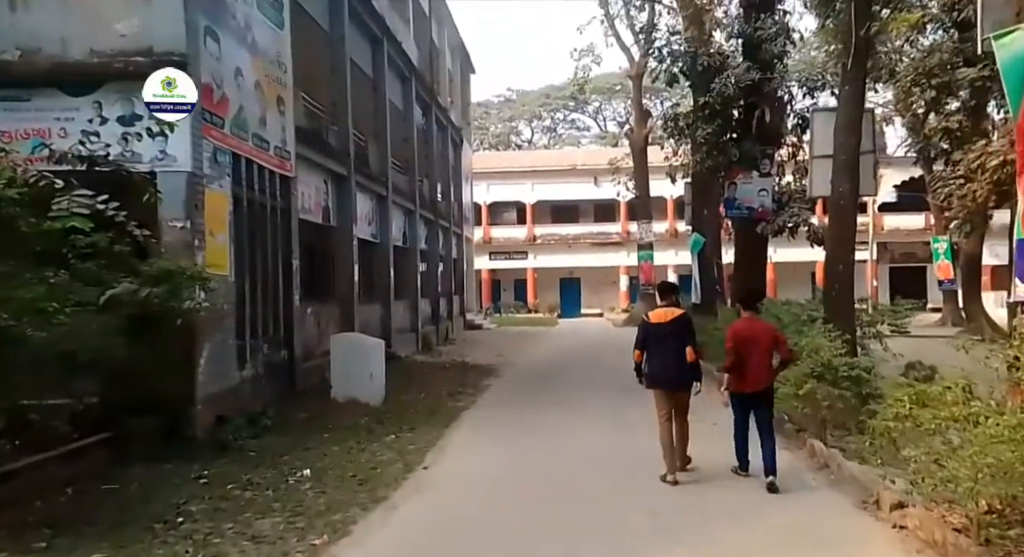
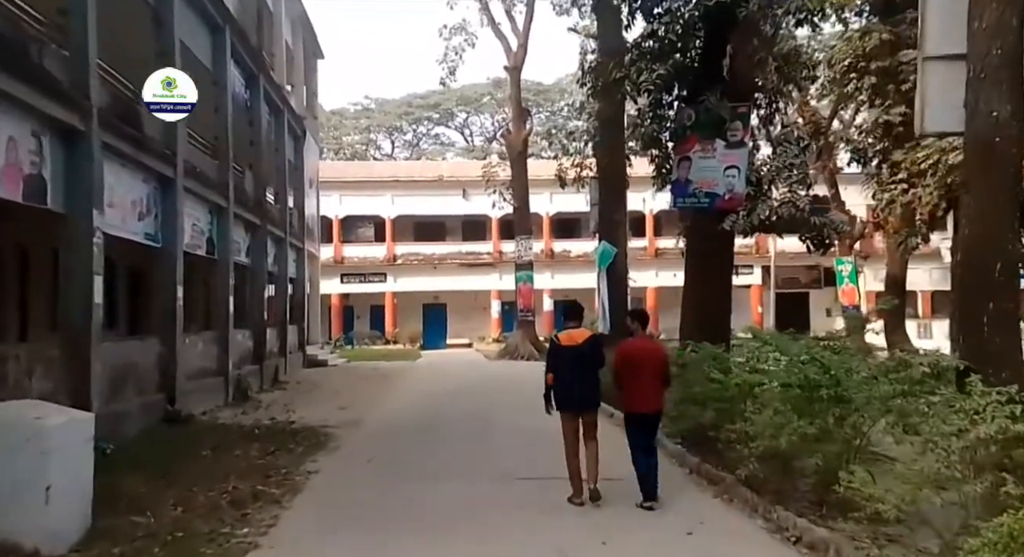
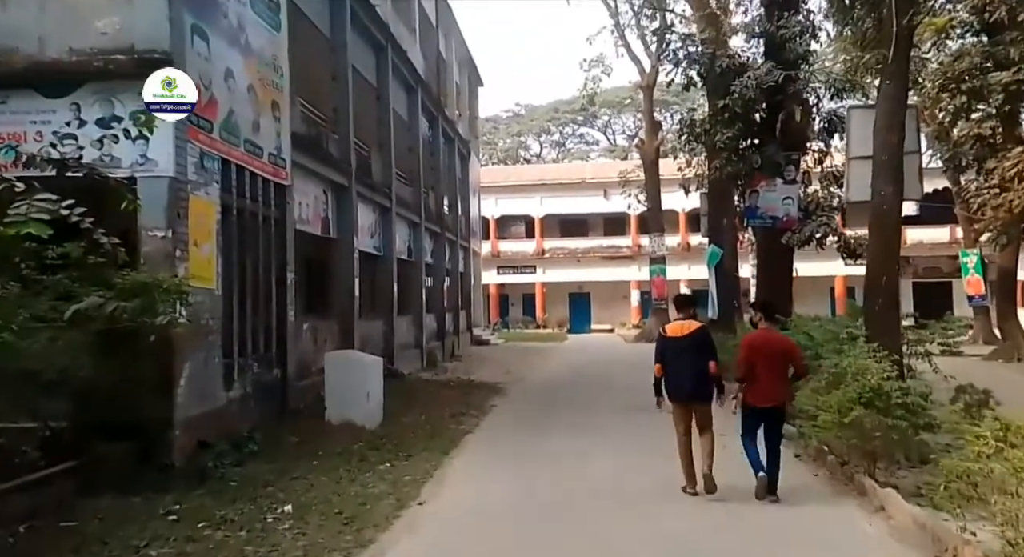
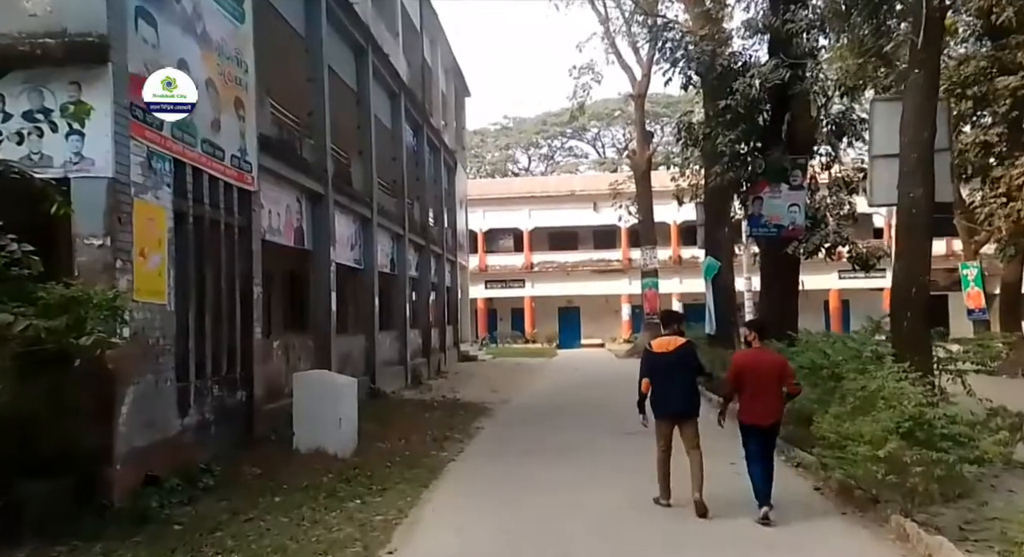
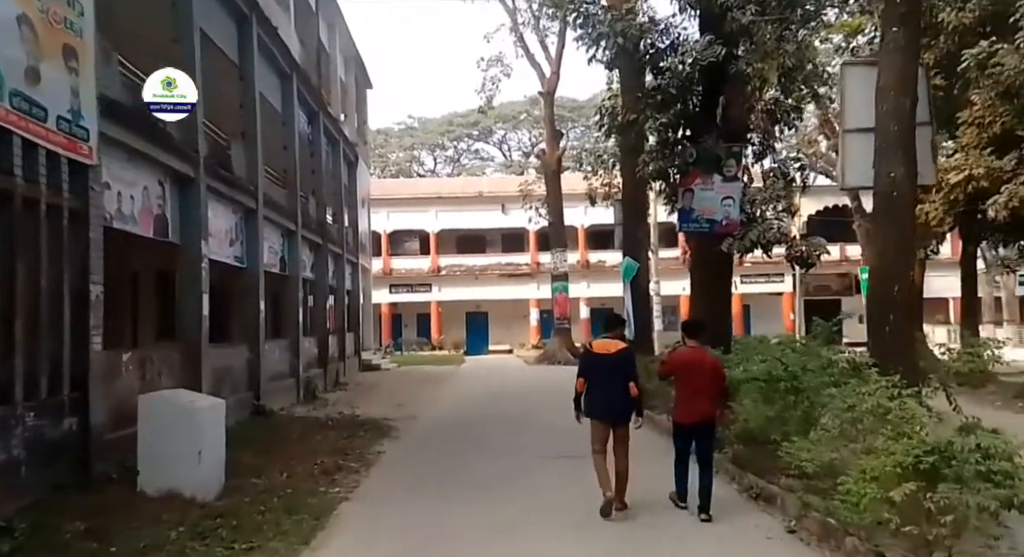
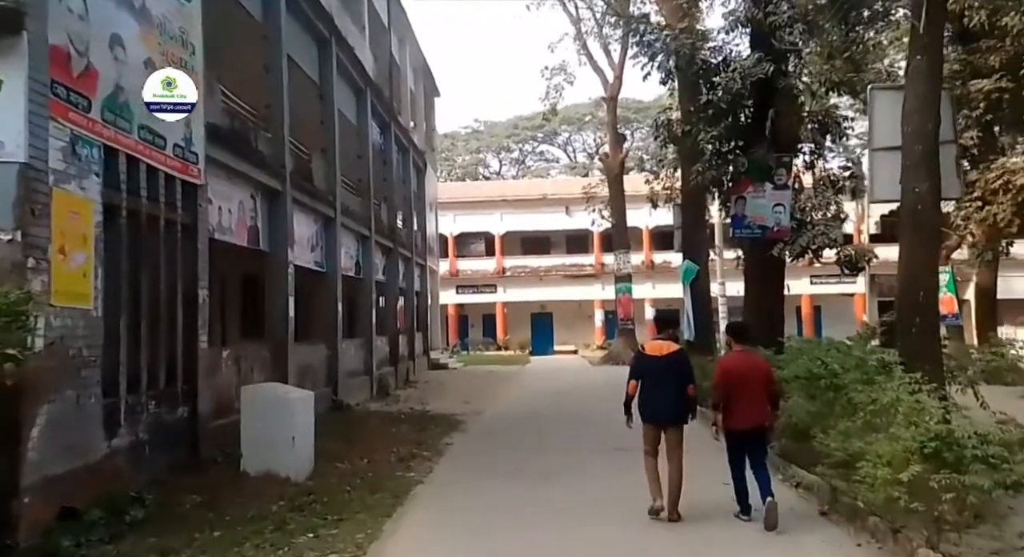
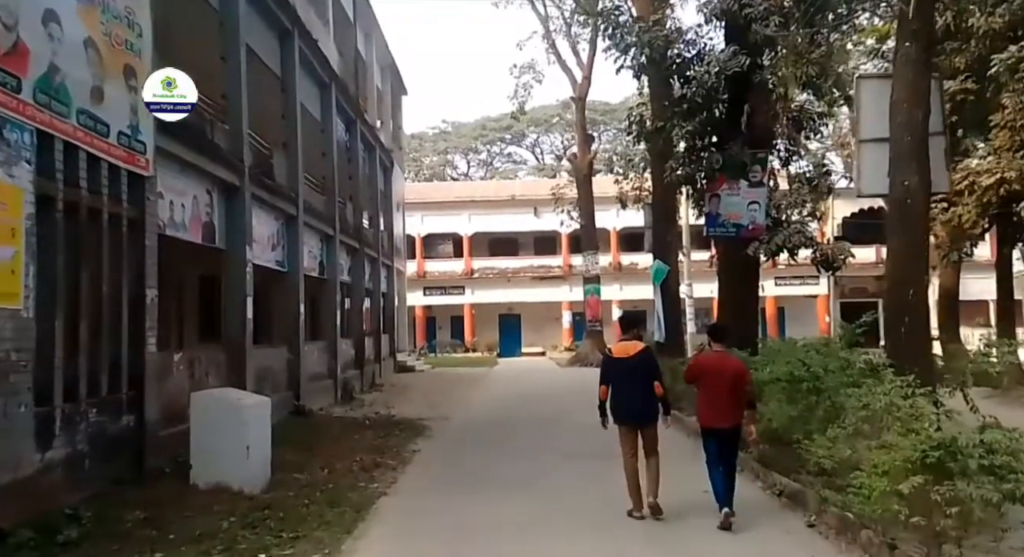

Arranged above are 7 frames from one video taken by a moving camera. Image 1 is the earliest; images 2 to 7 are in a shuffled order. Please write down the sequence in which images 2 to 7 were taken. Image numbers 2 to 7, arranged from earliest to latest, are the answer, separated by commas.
3, 4, 6, 7, 5, 2
